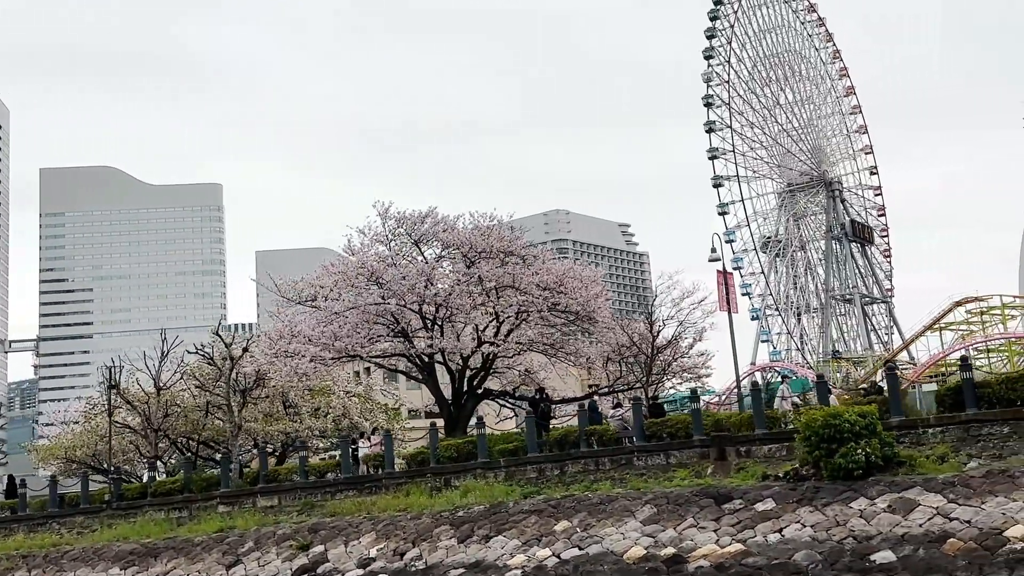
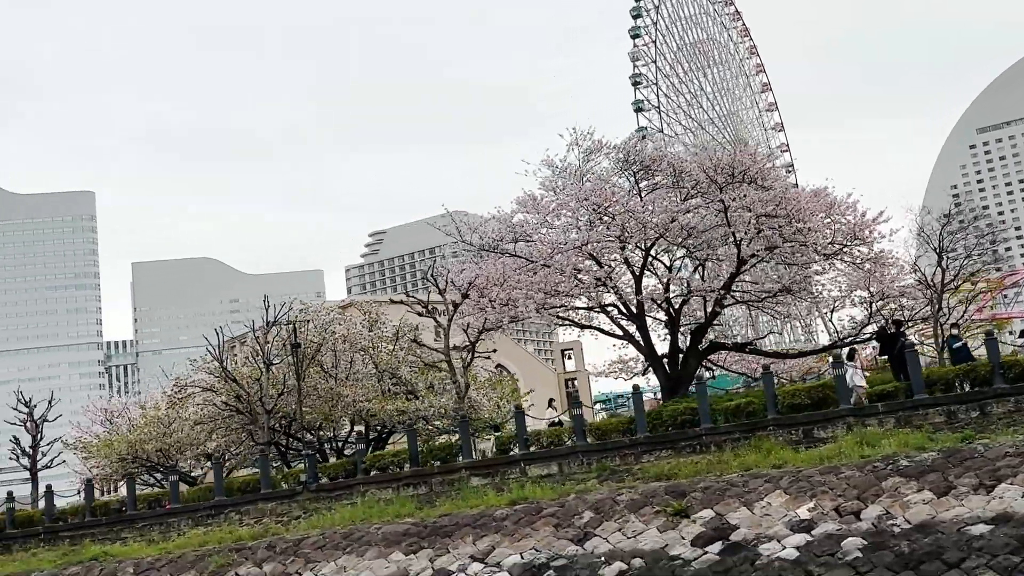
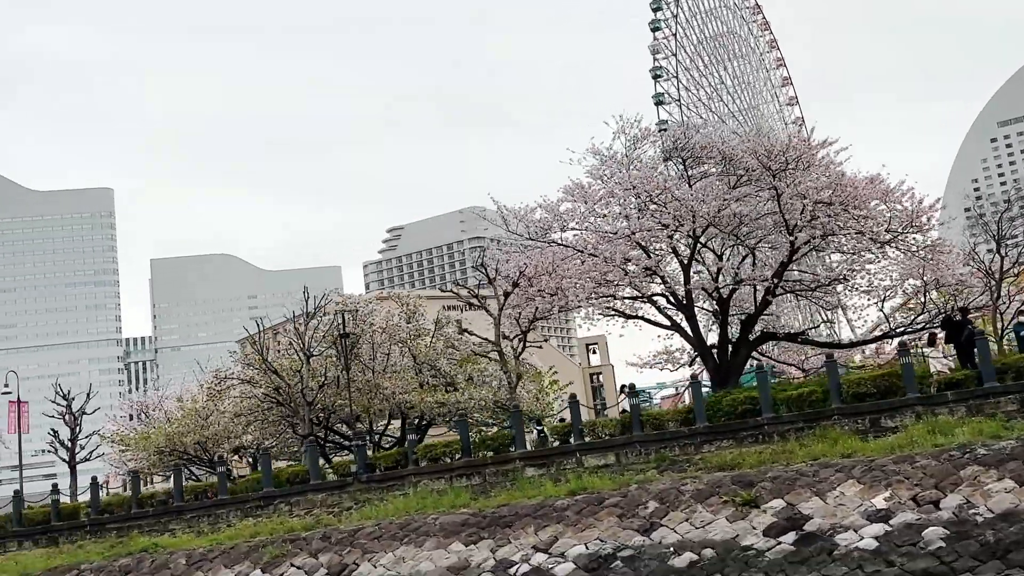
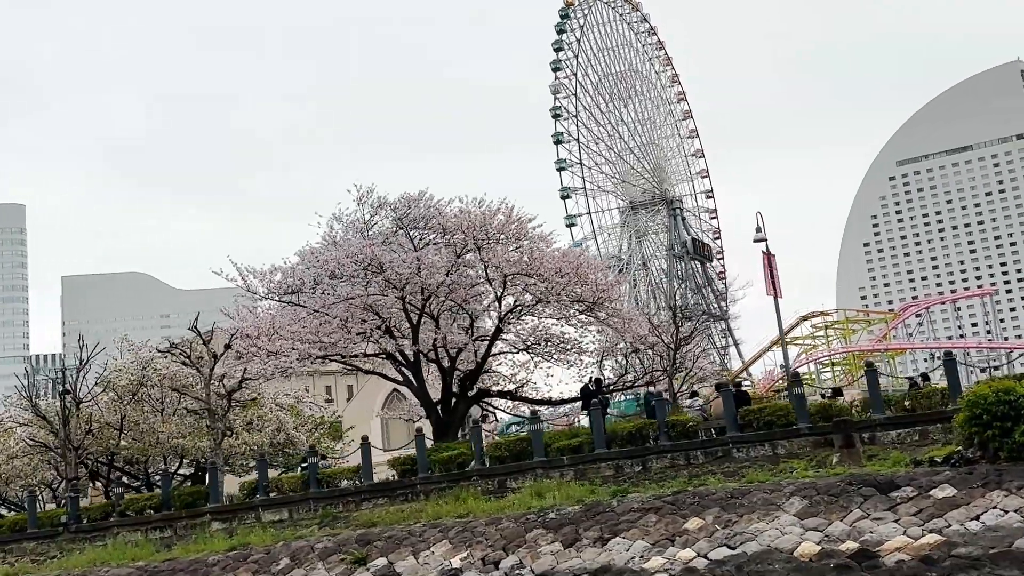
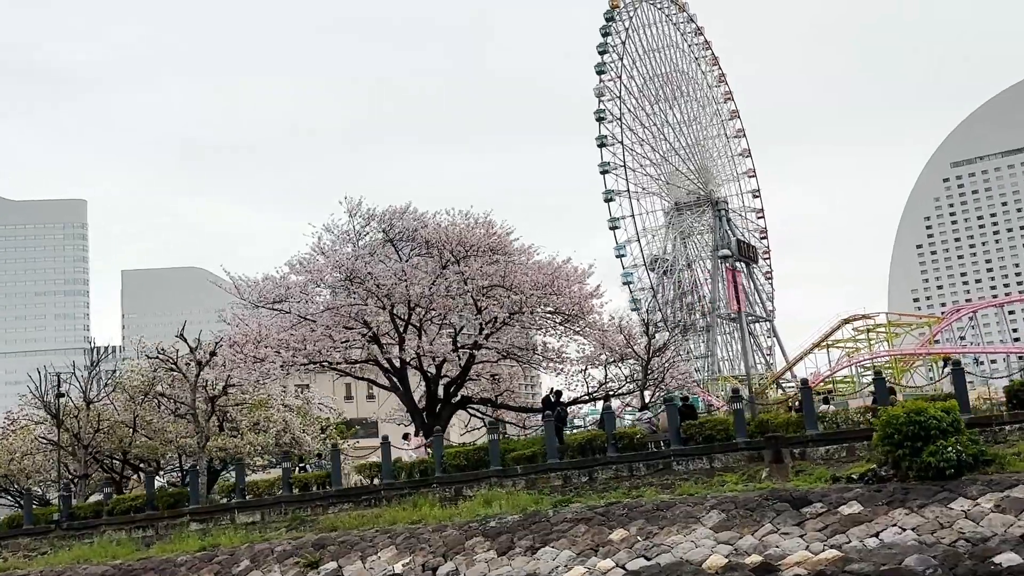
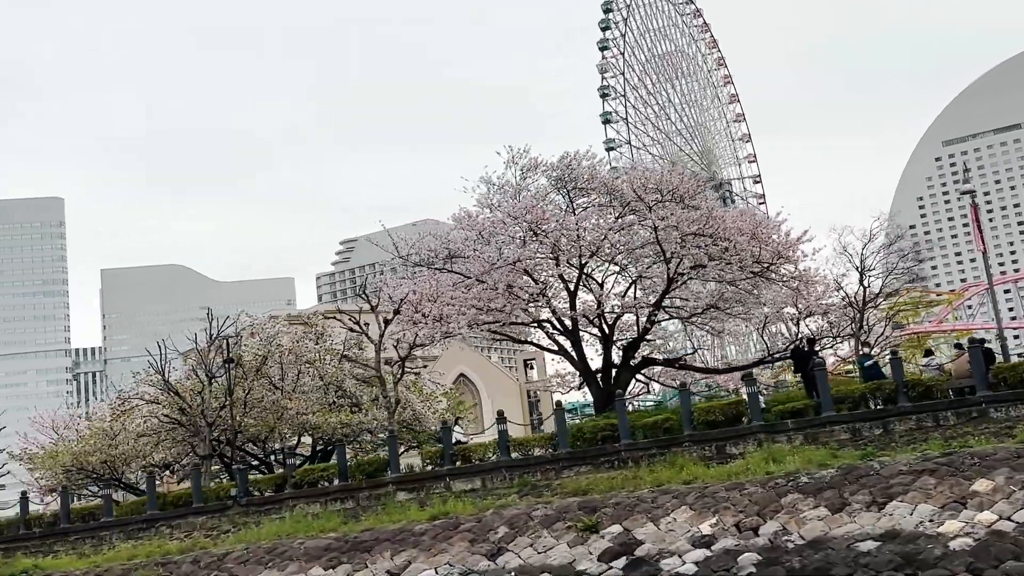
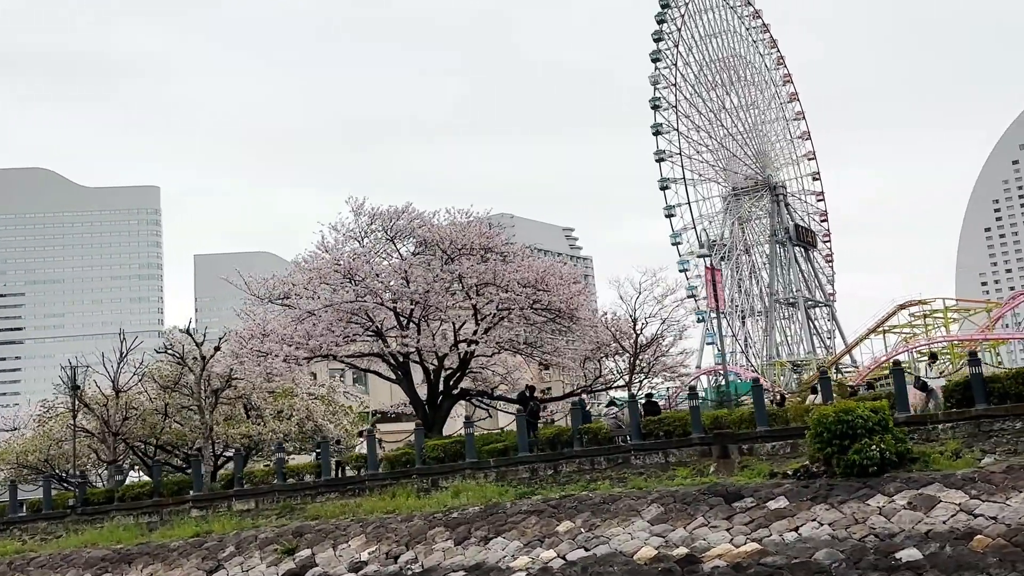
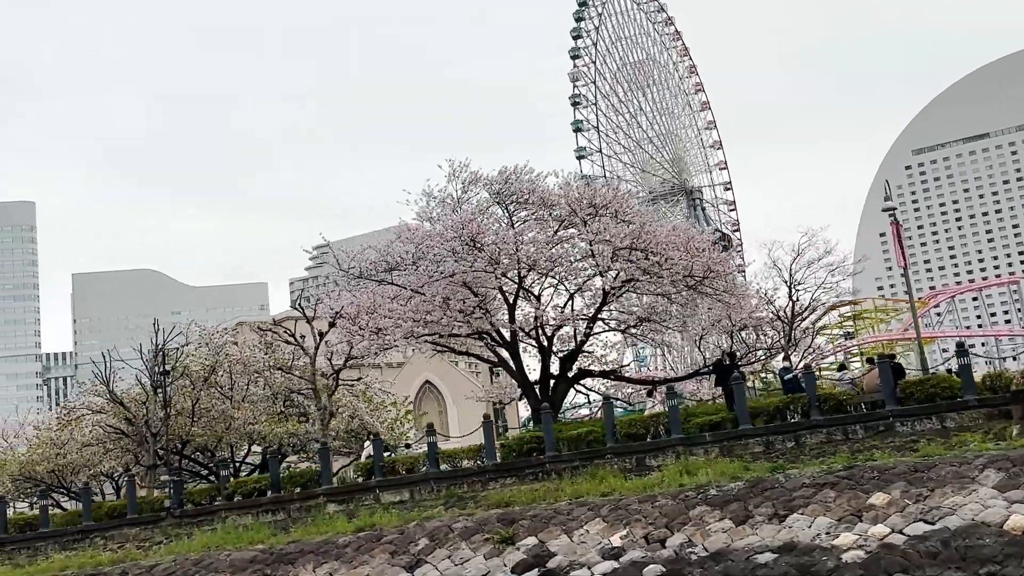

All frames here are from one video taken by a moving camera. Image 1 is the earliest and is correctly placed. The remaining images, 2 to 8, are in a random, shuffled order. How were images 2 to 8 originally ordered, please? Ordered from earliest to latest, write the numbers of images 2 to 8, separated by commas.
7, 5, 4, 8, 6, 2, 3
